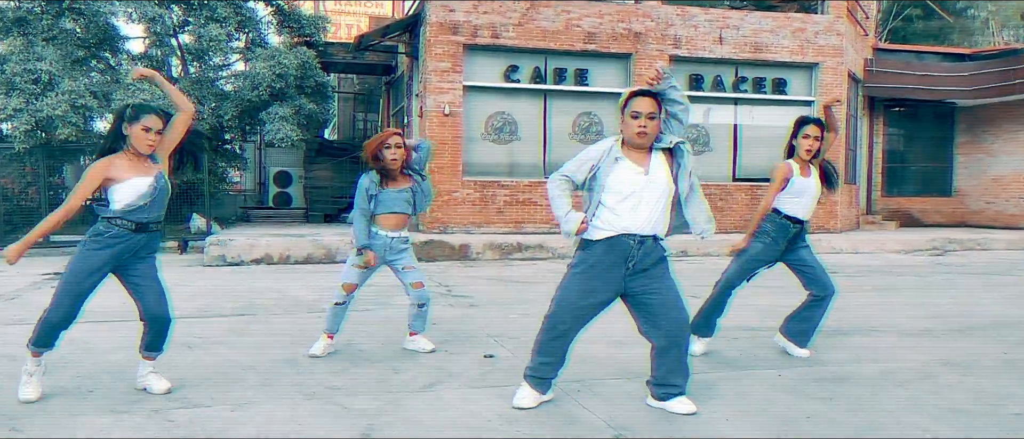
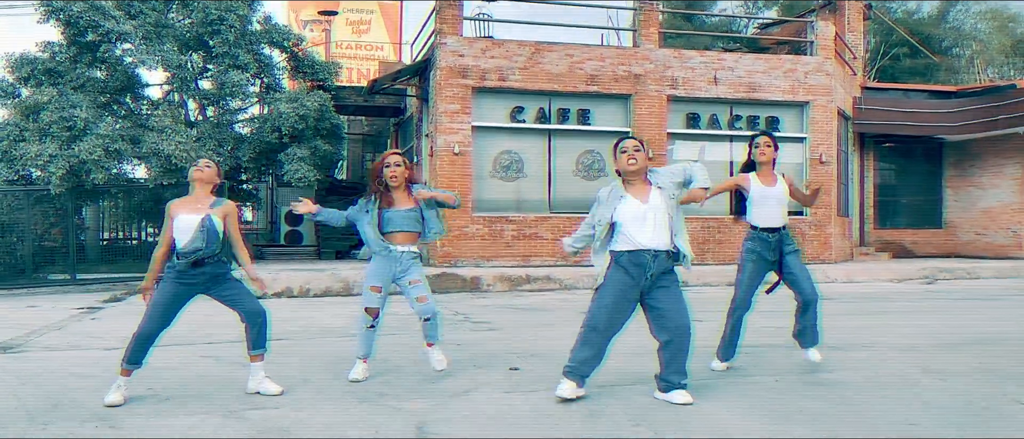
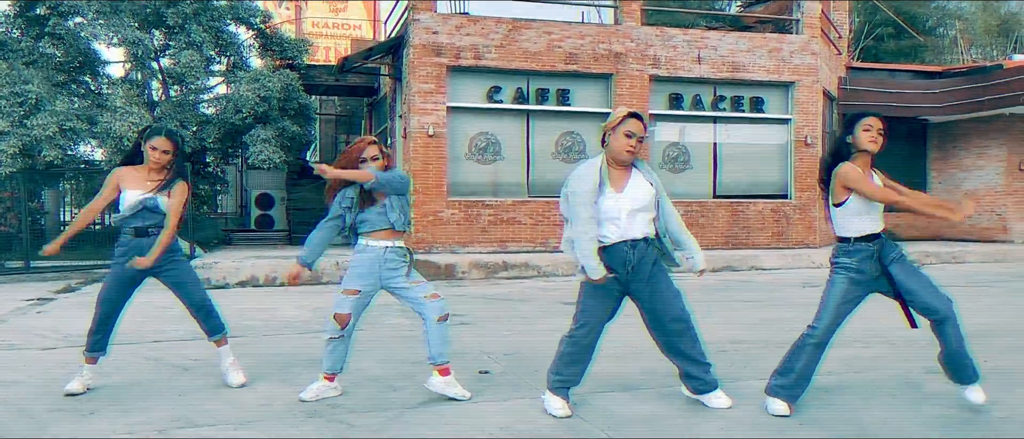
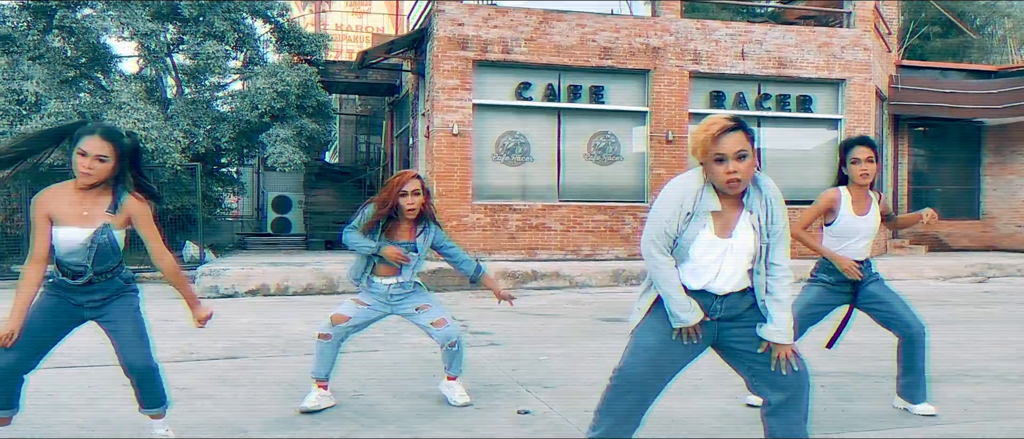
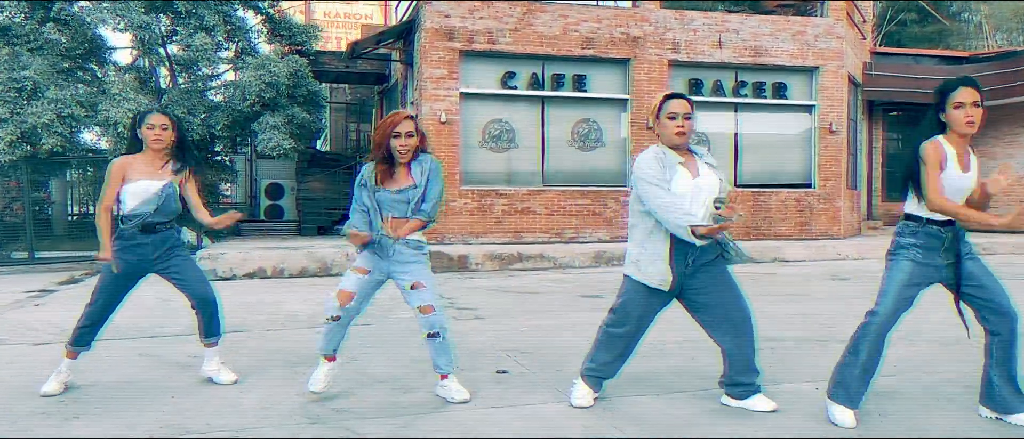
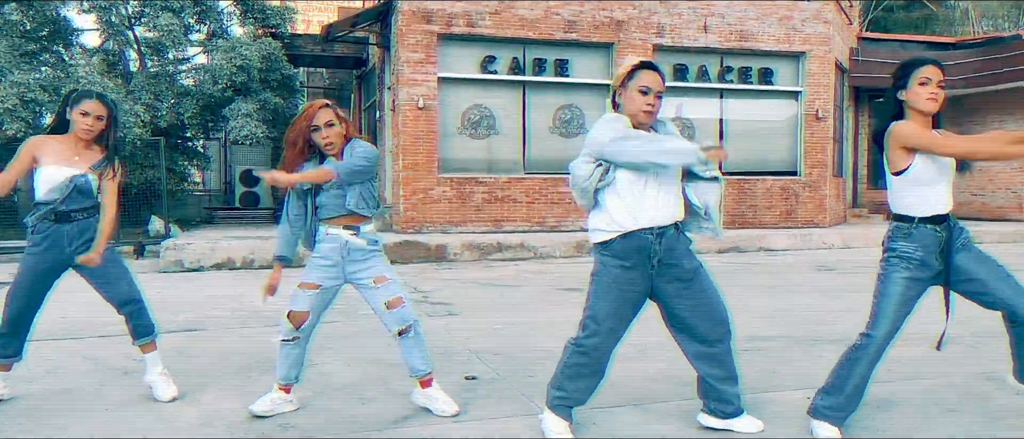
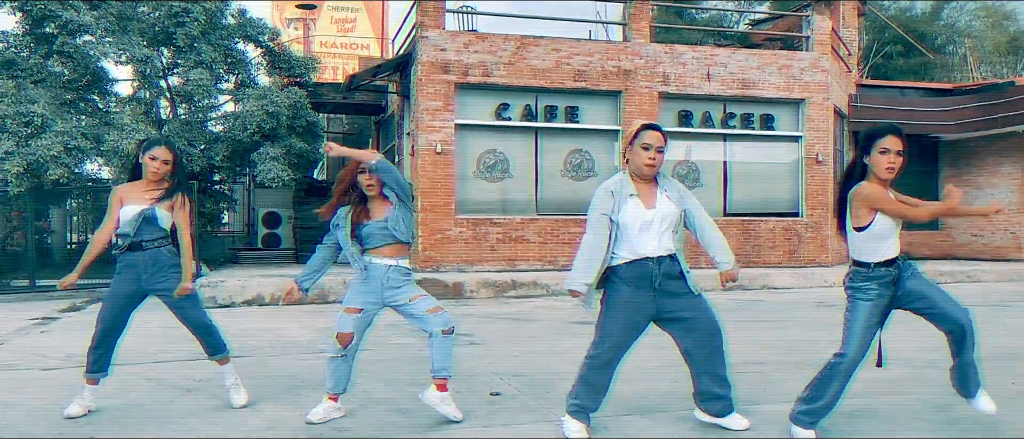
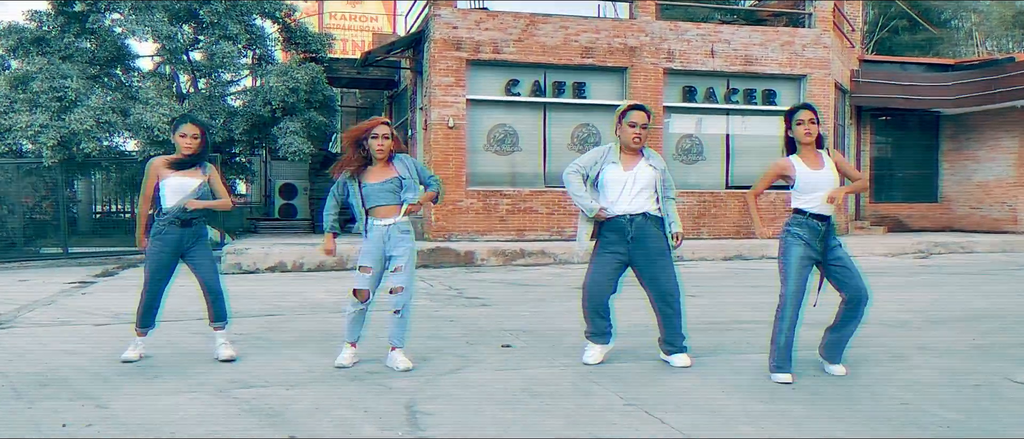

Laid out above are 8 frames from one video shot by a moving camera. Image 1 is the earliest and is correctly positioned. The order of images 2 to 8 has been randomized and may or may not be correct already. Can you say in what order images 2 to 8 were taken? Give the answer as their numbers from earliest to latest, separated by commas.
4, 2, 8, 5, 7, 3, 6
